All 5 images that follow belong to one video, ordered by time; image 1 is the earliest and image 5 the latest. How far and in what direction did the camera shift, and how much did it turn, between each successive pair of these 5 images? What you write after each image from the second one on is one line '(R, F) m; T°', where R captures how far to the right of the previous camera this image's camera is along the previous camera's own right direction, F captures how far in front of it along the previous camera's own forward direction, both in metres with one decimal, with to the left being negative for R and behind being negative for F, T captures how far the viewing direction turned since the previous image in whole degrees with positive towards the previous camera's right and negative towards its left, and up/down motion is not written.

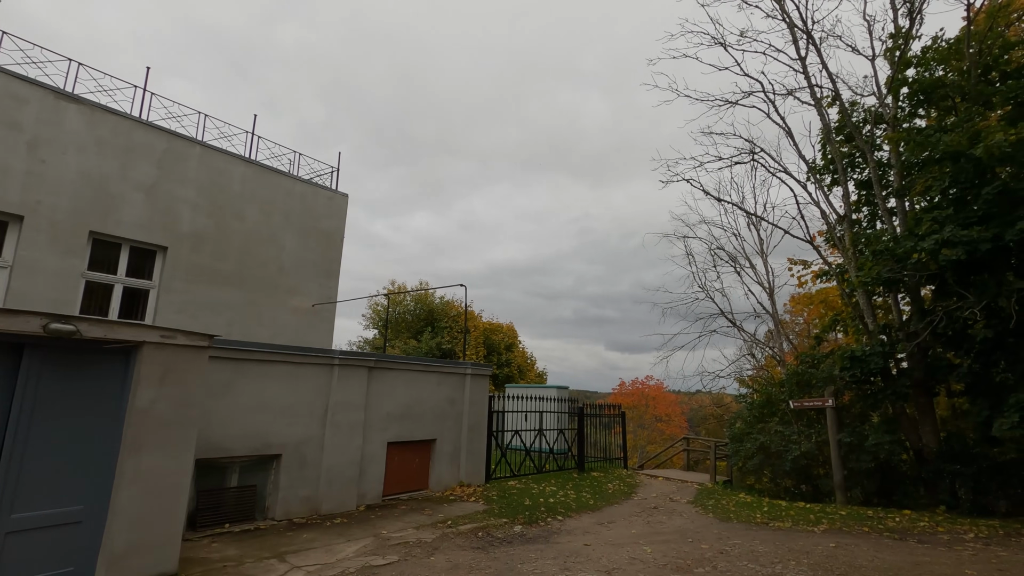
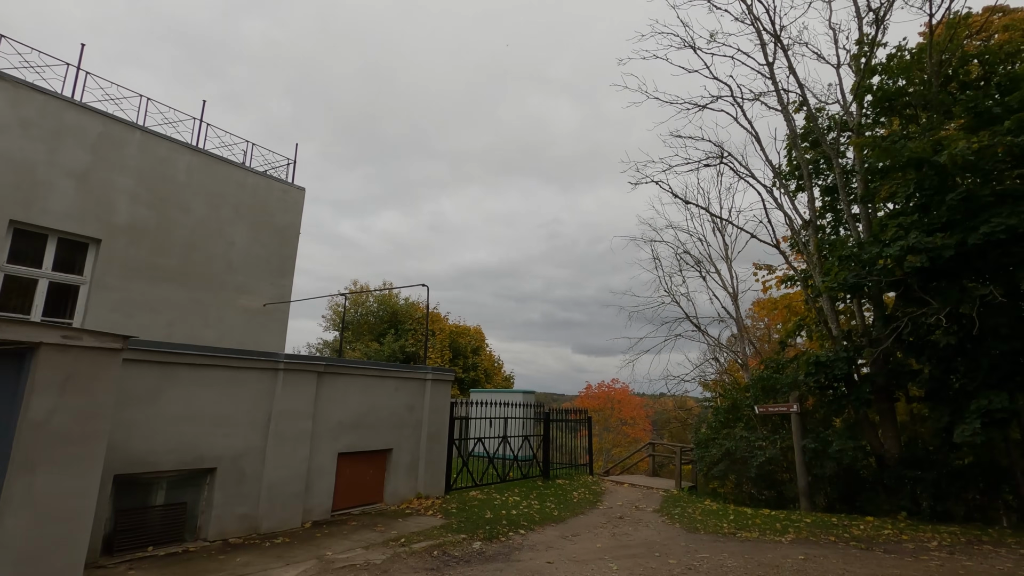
(+0.1, +0.4) m; +4°
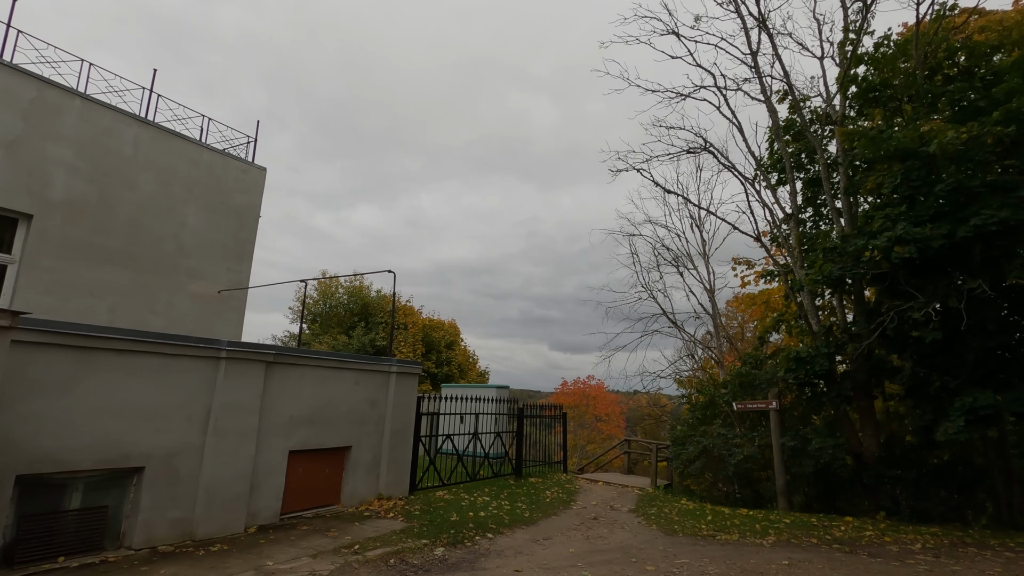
(+0.1, +0.6) m; +2°
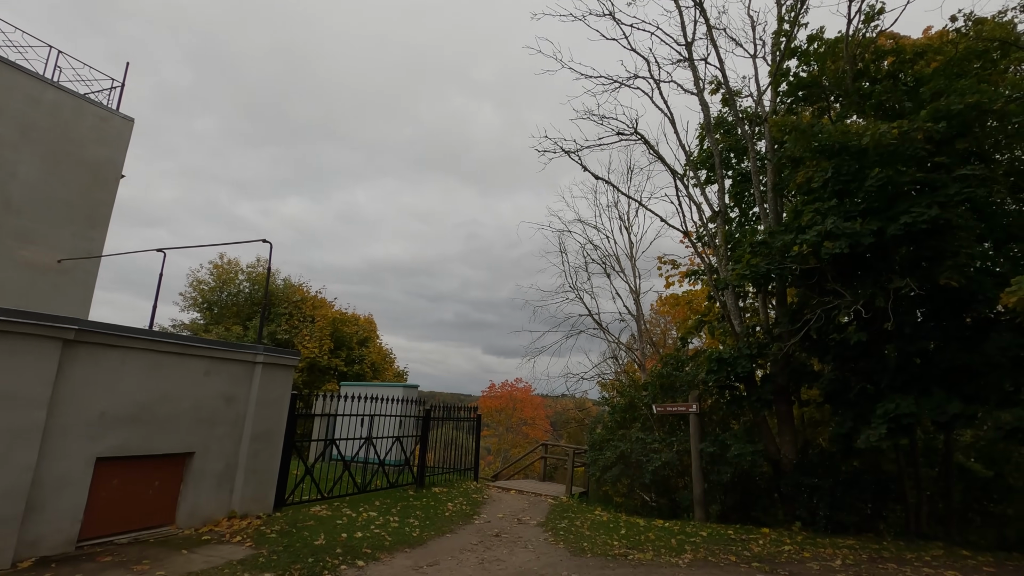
(+0.5, +1.1) m; +7°
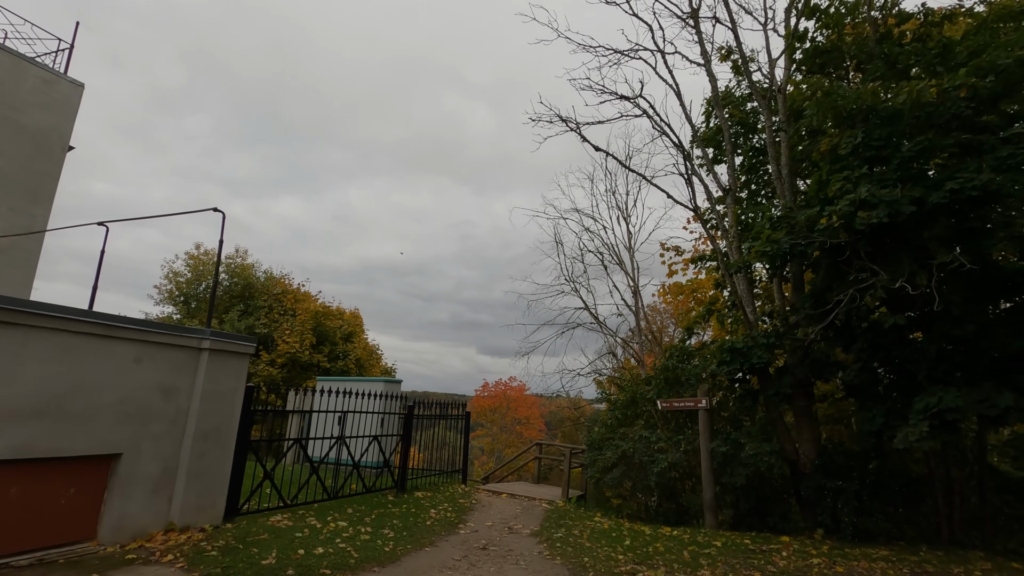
(+0.1, +1.0) m; +1°
